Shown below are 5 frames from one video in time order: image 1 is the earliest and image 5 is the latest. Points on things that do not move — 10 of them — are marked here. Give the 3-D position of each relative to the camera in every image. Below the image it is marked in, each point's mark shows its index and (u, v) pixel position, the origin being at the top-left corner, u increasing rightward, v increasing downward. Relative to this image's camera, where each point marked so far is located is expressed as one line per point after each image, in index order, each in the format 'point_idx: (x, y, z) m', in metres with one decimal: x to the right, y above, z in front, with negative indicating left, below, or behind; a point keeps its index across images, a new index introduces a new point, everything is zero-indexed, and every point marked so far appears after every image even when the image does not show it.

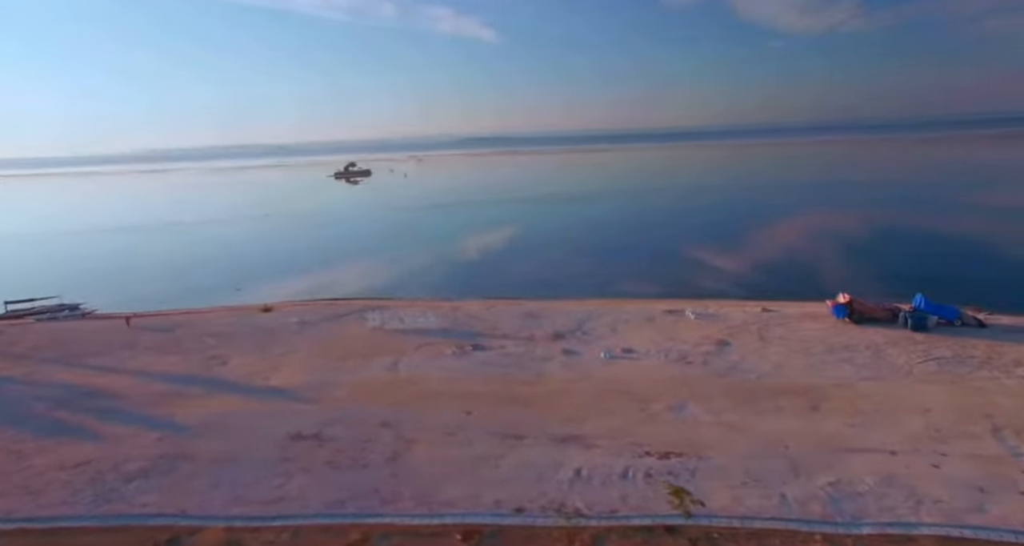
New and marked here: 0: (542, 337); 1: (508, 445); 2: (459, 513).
0: (+0.8, -1.7, +14.7) m
1: (-0.1, -2.7, +8.2) m
2: (-0.6, -3.0, +6.5) m
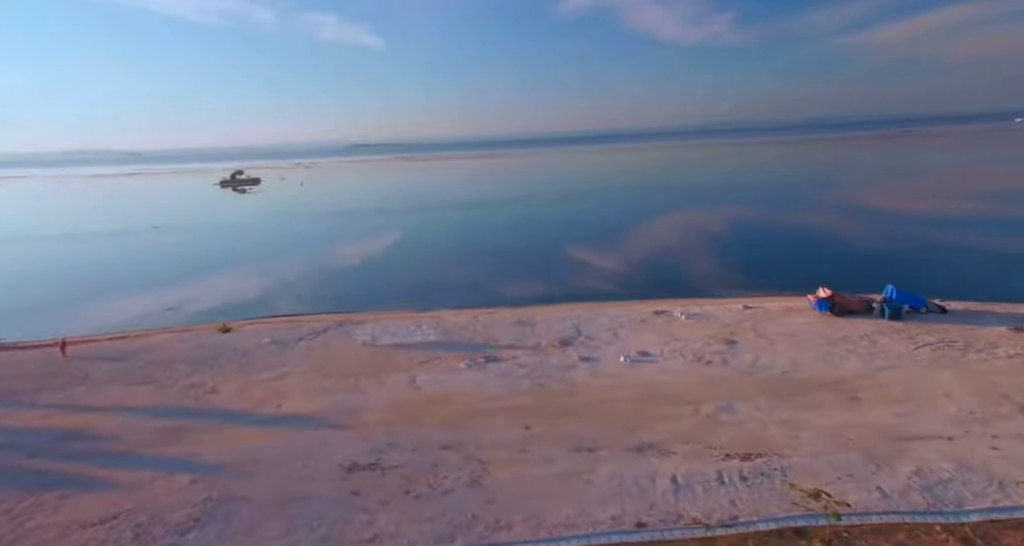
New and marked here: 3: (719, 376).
0: (+1.0, -1.9, +14.5) m
1: (+1.2, -2.8, +8.0) m
2: (+0.9, -3.1, +6.2) m
3: (+4.5, -2.2, +11.3) m
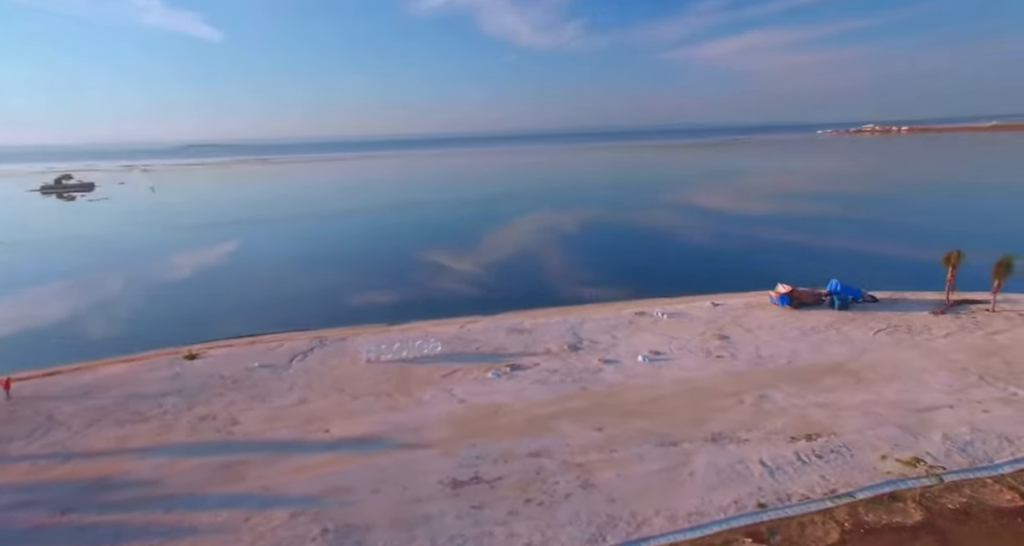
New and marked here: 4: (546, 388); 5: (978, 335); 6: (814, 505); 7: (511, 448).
0: (+1.3, -2.1, +15.0) m
1: (+2.7, -2.9, +8.5) m
2: (+2.7, -3.2, +6.7) m
3: (+5.4, -2.2, +12.4) m
4: (+0.8, -2.6, +11.8) m
5: (+13.1, -1.5, +15.0) m
6: (+4.0, -3.1, +7.0) m
7: (0.0, -3.0, +9.0) m
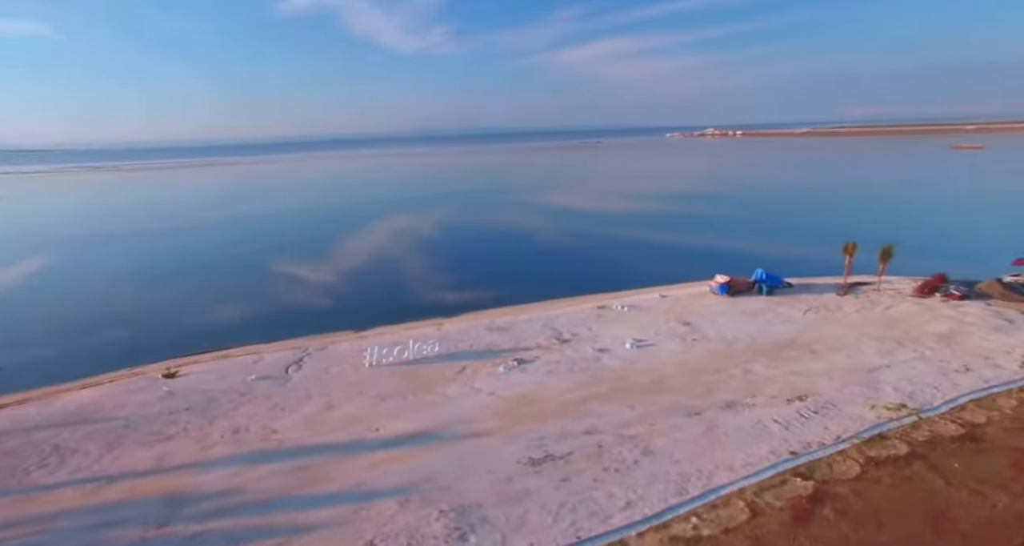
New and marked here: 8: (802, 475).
0: (+1.1, -2.1, +16.1) m
1: (+3.7, -2.8, +10.1) m
2: (+4.1, -3.1, +8.3) m
3: (+5.6, -2.1, +14.4) m
4: (+1.2, -2.5, +12.9) m
5: (+12.7, -1.1, +18.4) m
6: (+5.3, -2.9, +8.8) m
7: (+1.0, -3.0, +10.0) m
8: (+4.4, -3.1, +7.9) m
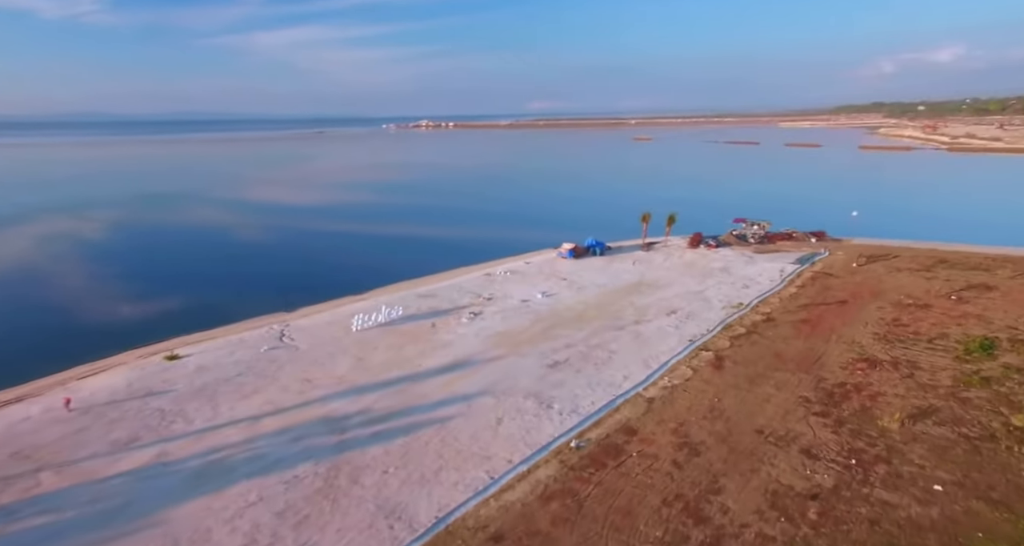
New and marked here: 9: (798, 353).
0: (-1.3, -1.0, +20.2) m
1: (+3.5, -1.7, +15.7) m
2: (+4.6, -2.0, +14.2) m
3: (+3.4, -0.8, +20.4) m
4: (+0.1, -1.5, +17.3) m
5: (+8.2, +0.7, +26.9) m
6: (+5.5, -1.8, +15.2) m
7: (+1.1, -2.0, +14.6) m
8: (+5.0, -2.0, +14.1) m
9: (+7.5, -2.1, +13.9) m
